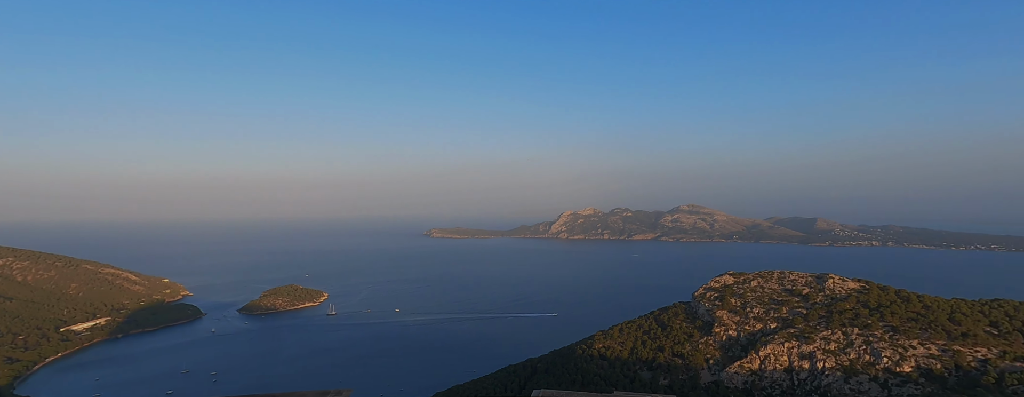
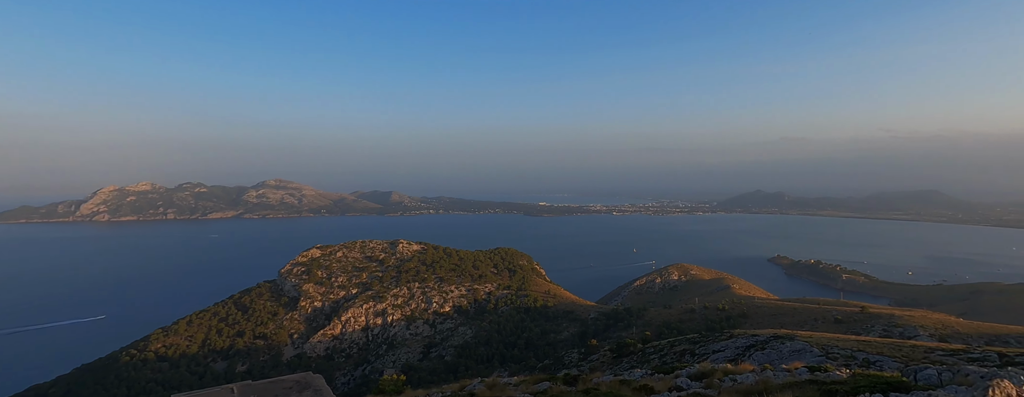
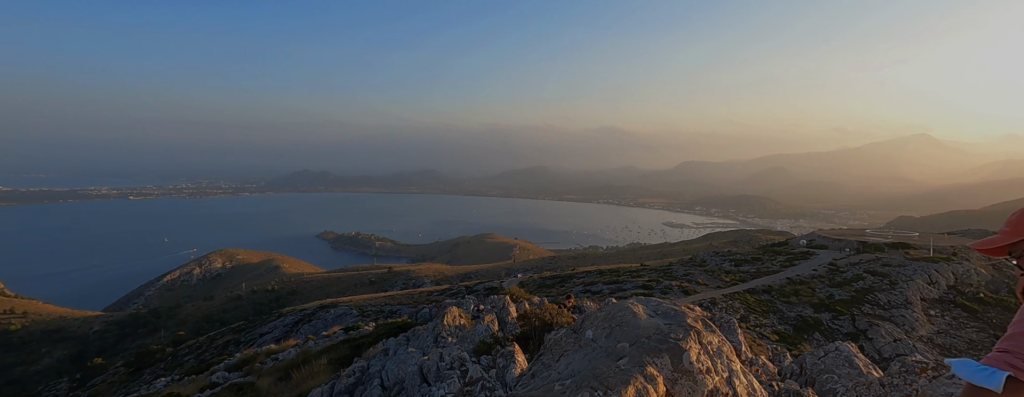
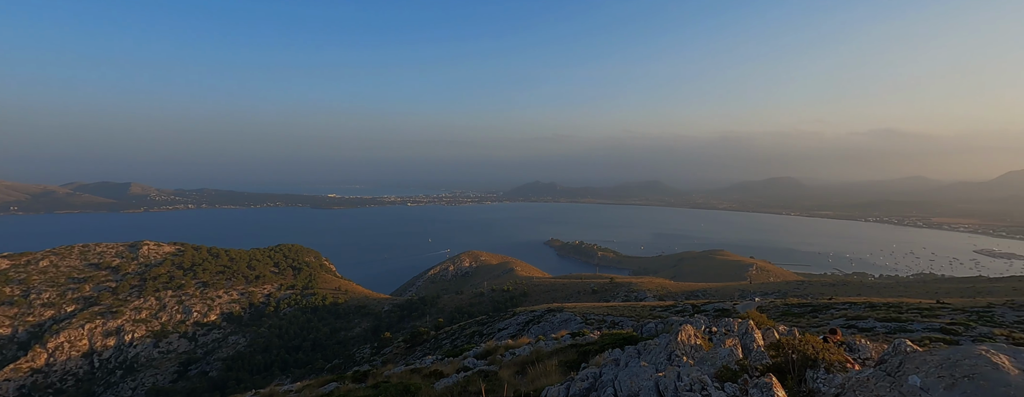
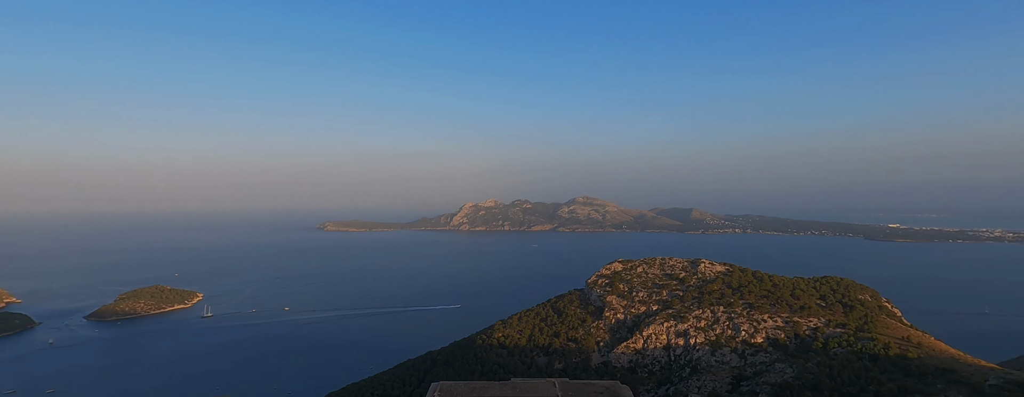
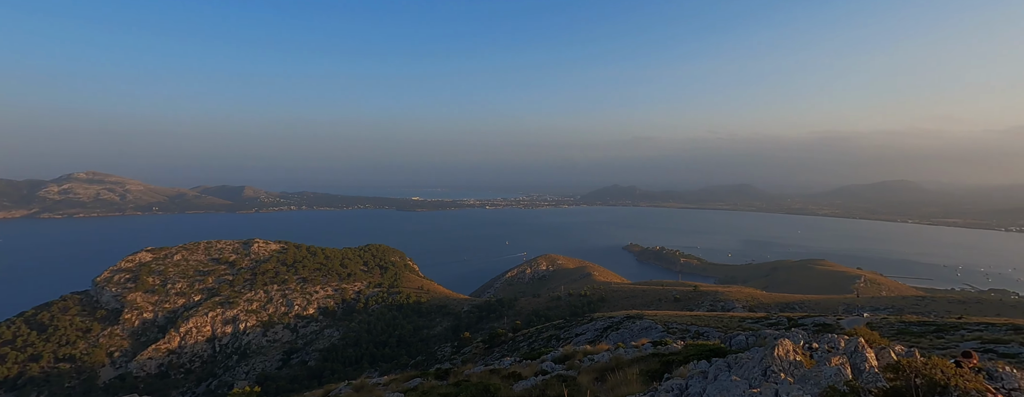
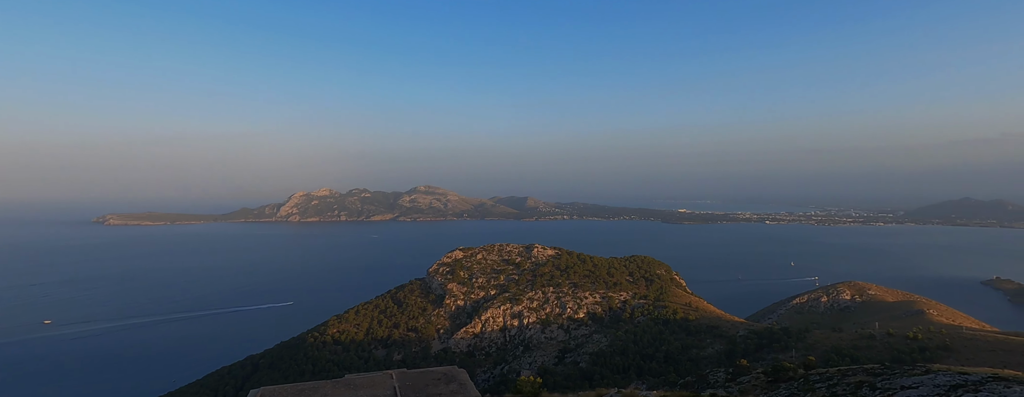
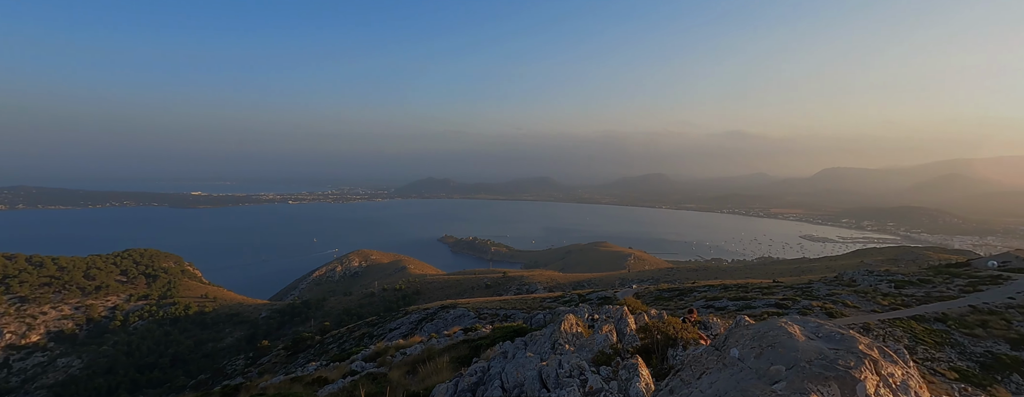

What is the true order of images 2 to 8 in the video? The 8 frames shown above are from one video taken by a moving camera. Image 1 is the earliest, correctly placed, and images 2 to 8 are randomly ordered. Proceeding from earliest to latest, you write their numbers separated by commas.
5, 7, 2, 6, 4, 8, 3
